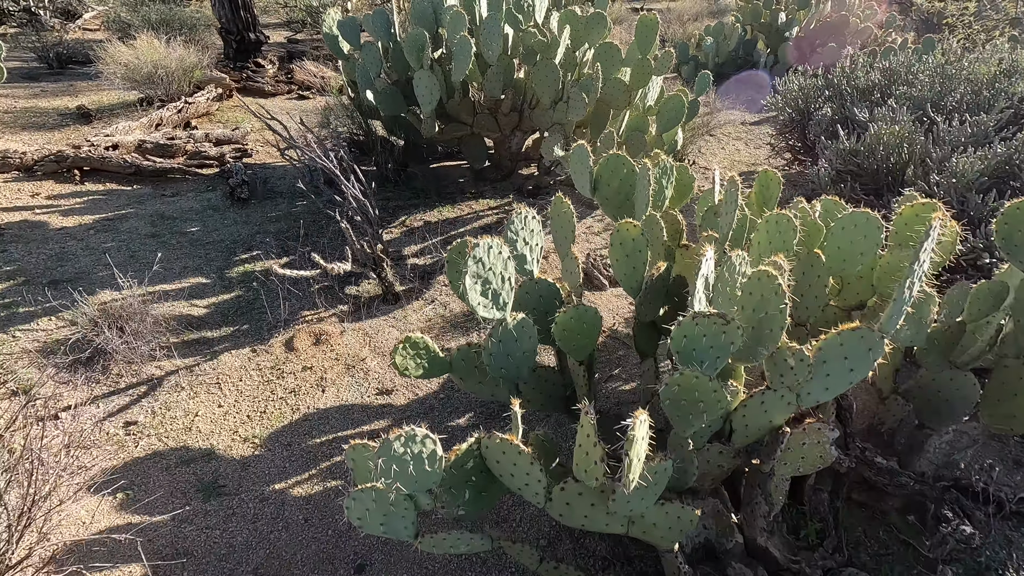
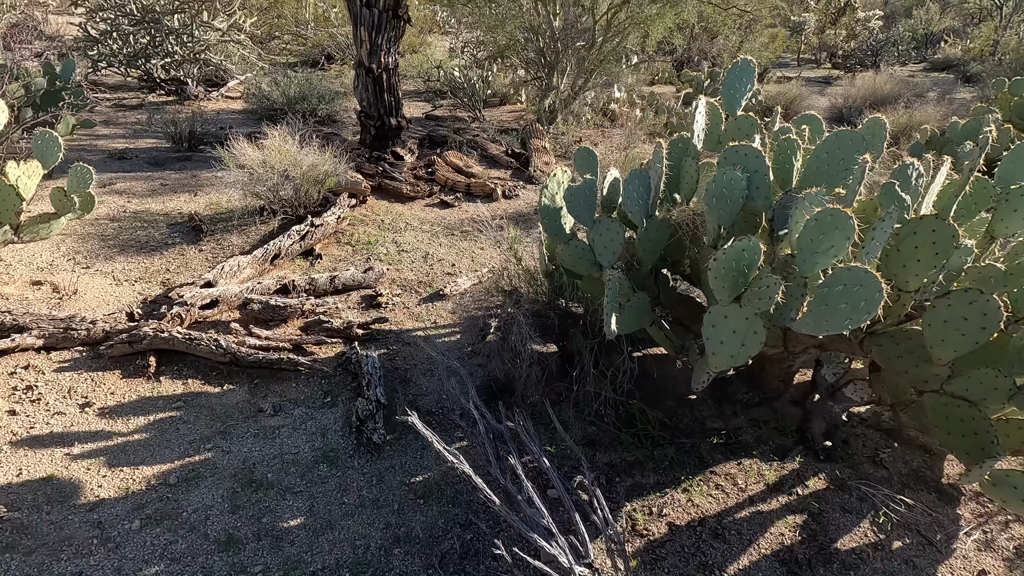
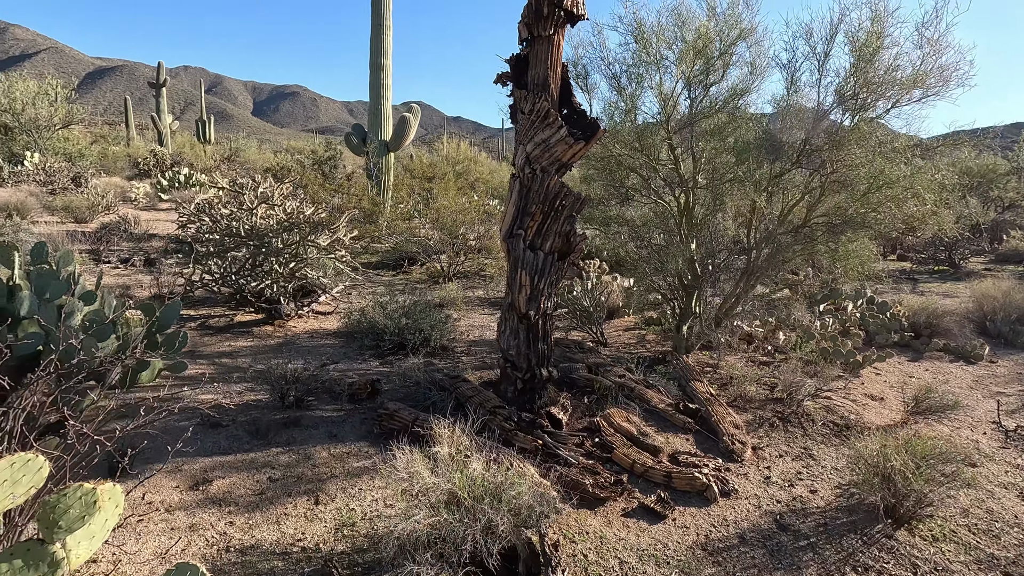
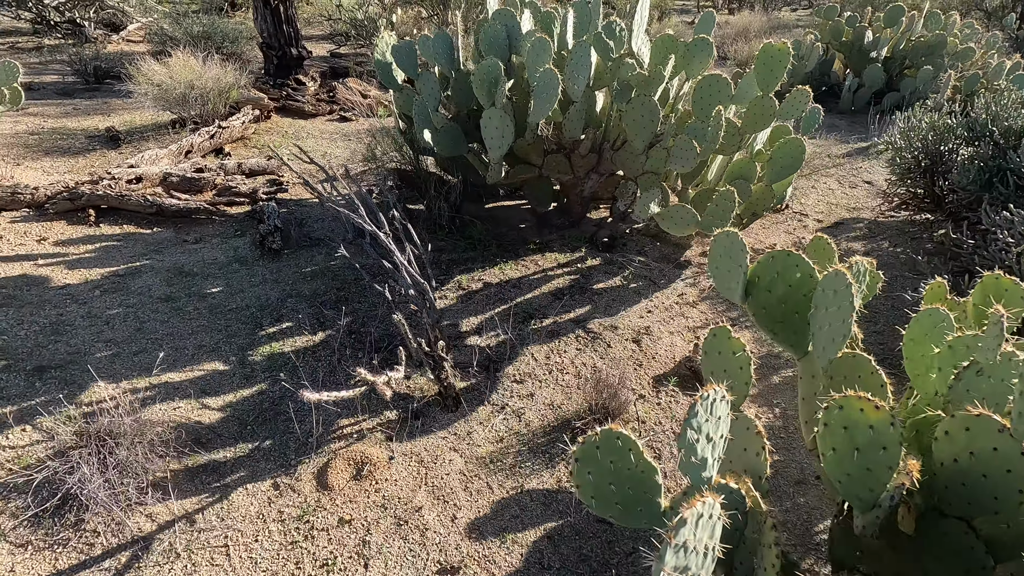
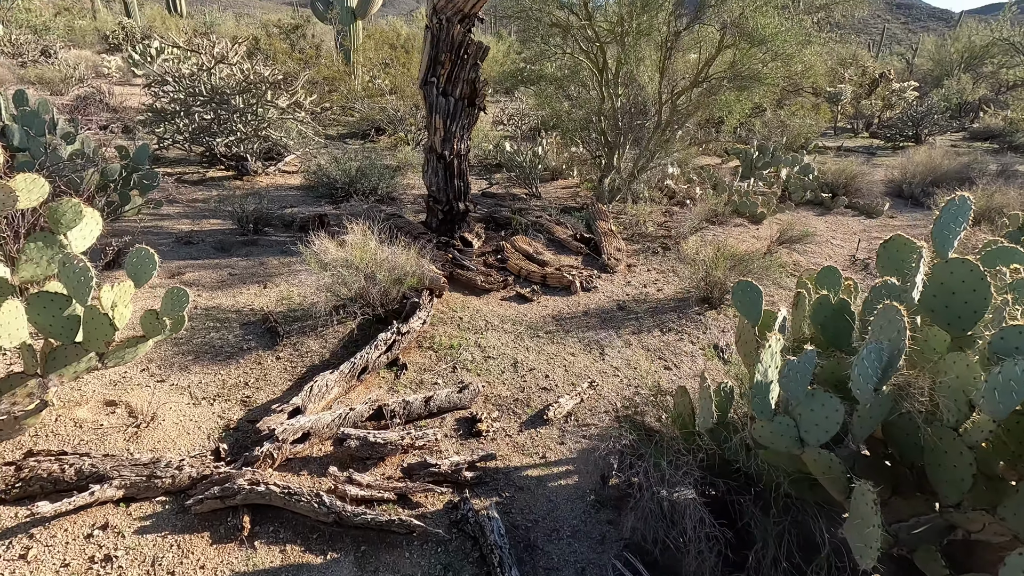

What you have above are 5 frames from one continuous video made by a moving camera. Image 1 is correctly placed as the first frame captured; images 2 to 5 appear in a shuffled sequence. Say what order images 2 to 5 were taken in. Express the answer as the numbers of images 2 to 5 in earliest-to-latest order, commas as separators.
4, 2, 5, 3
